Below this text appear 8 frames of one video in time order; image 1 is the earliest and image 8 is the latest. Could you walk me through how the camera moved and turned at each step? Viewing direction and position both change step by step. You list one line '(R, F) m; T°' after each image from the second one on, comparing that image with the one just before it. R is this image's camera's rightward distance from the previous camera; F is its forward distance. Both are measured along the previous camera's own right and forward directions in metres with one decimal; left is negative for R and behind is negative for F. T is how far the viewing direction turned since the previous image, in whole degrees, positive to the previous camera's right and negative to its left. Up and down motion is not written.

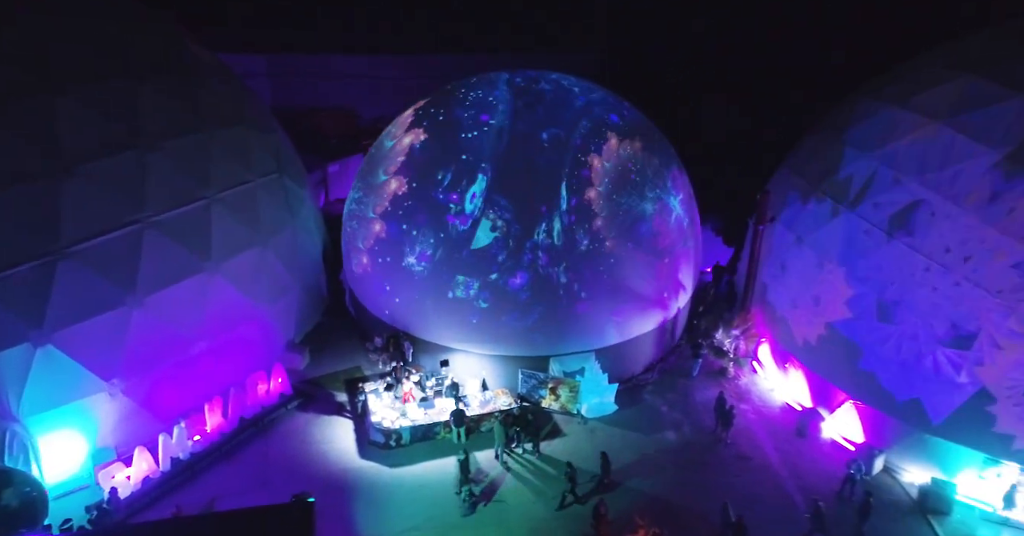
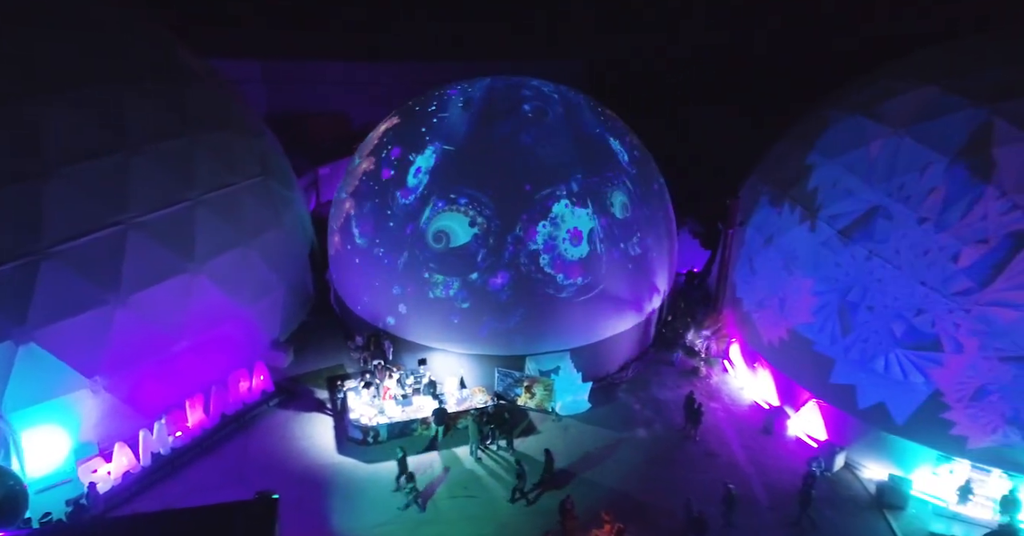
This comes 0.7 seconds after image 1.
(+0.5, -0.2) m; 0°
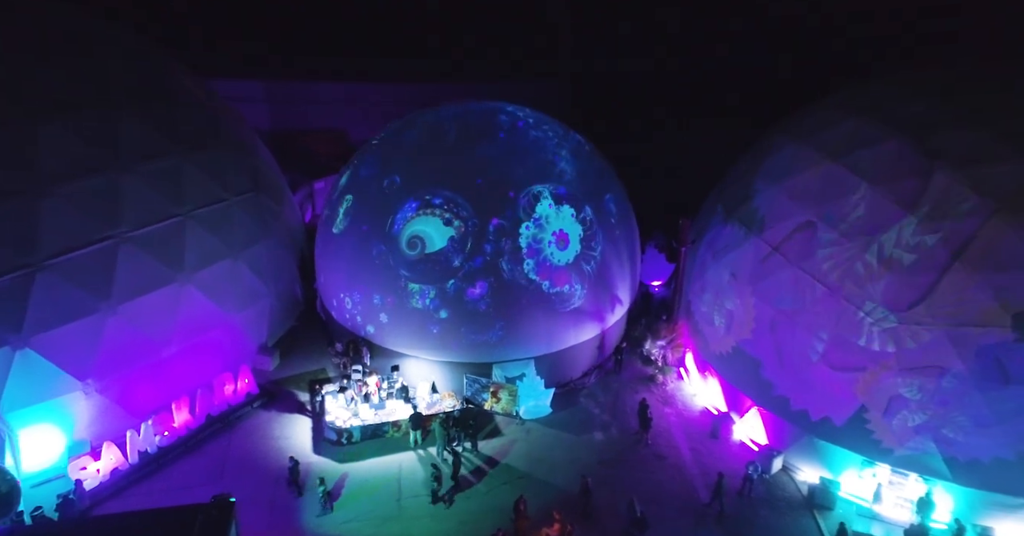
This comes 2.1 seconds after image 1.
(+0.9, -0.5) m; -1°
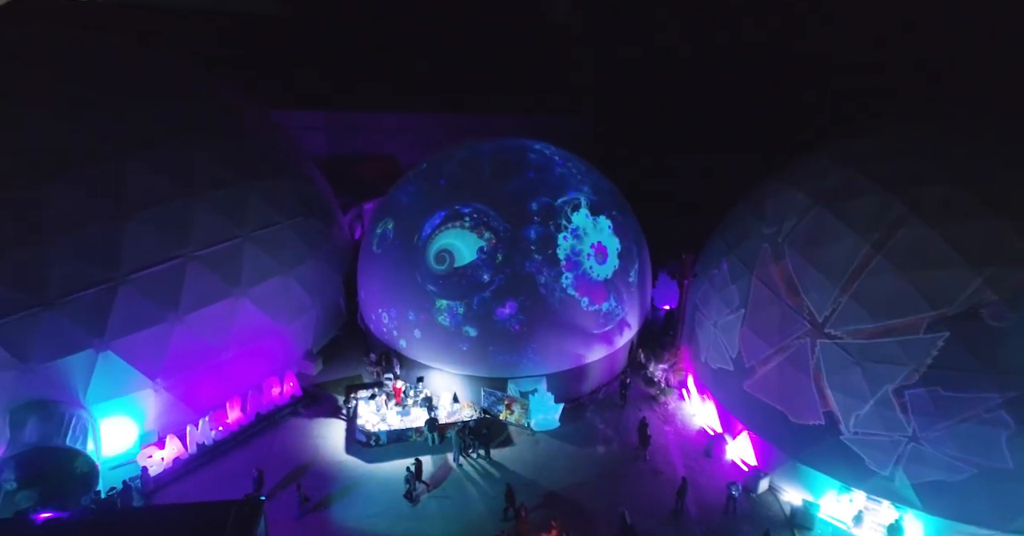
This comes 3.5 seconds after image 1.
(+0.7, -0.9) m; -5°
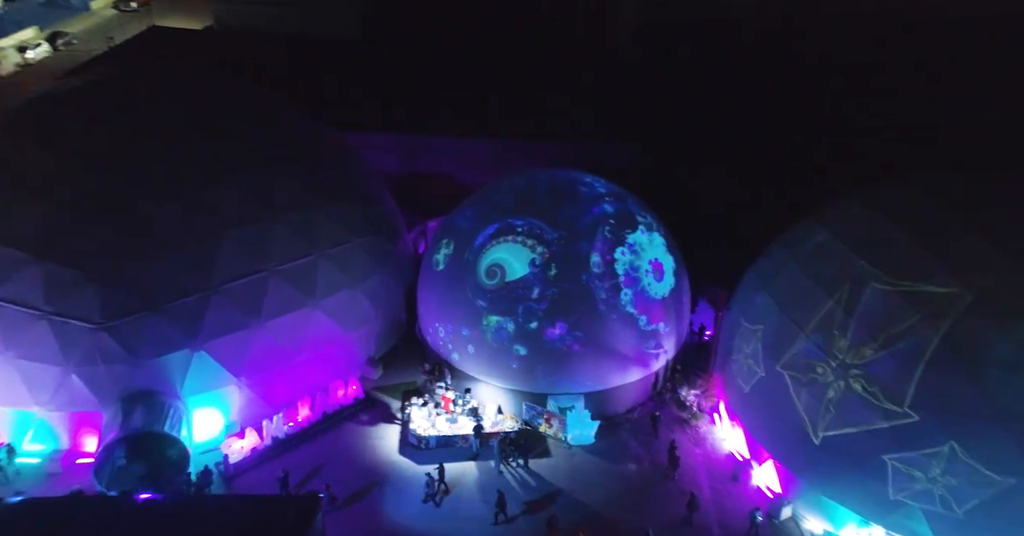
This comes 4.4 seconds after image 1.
(+0.4, -0.9) m; -7°
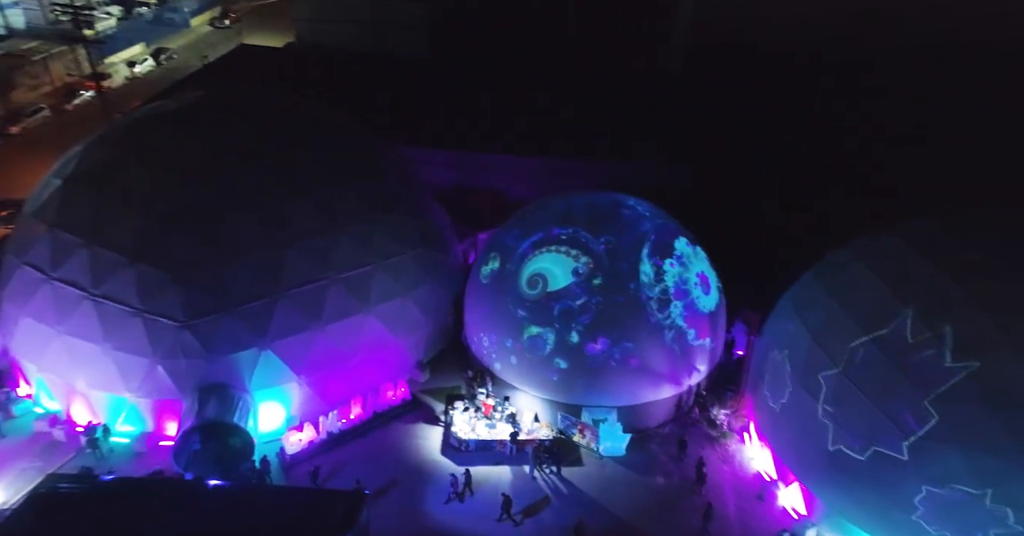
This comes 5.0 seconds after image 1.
(+0.3, -0.7) m; -6°
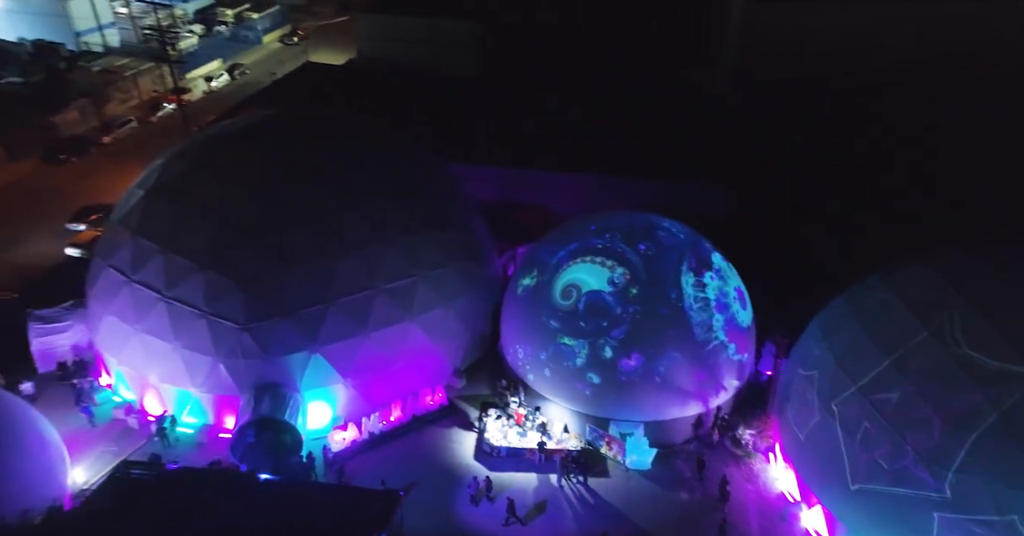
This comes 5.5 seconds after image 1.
(+0.4, -0.6) m; -5°
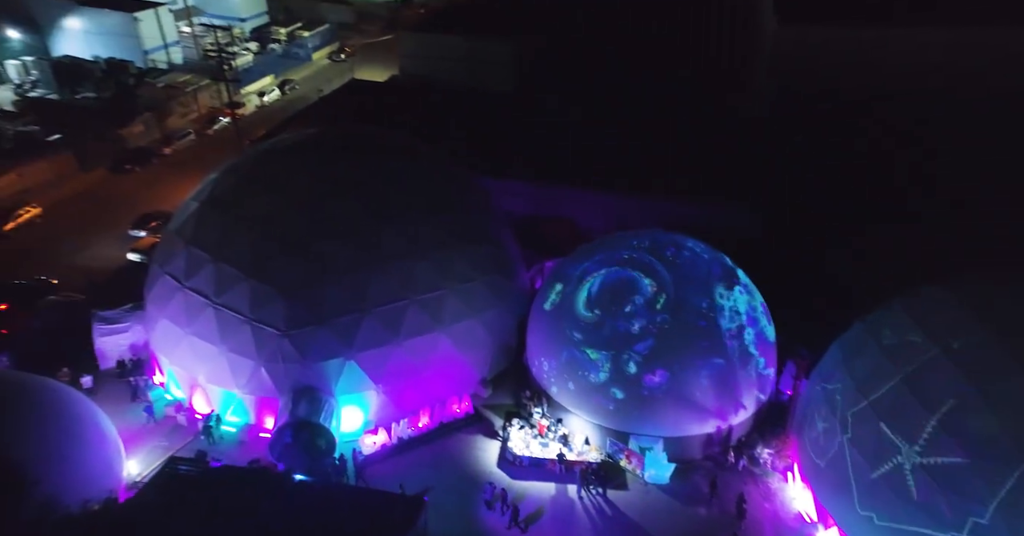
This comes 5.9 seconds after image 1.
(+0.4, -0.5) m; -4°
